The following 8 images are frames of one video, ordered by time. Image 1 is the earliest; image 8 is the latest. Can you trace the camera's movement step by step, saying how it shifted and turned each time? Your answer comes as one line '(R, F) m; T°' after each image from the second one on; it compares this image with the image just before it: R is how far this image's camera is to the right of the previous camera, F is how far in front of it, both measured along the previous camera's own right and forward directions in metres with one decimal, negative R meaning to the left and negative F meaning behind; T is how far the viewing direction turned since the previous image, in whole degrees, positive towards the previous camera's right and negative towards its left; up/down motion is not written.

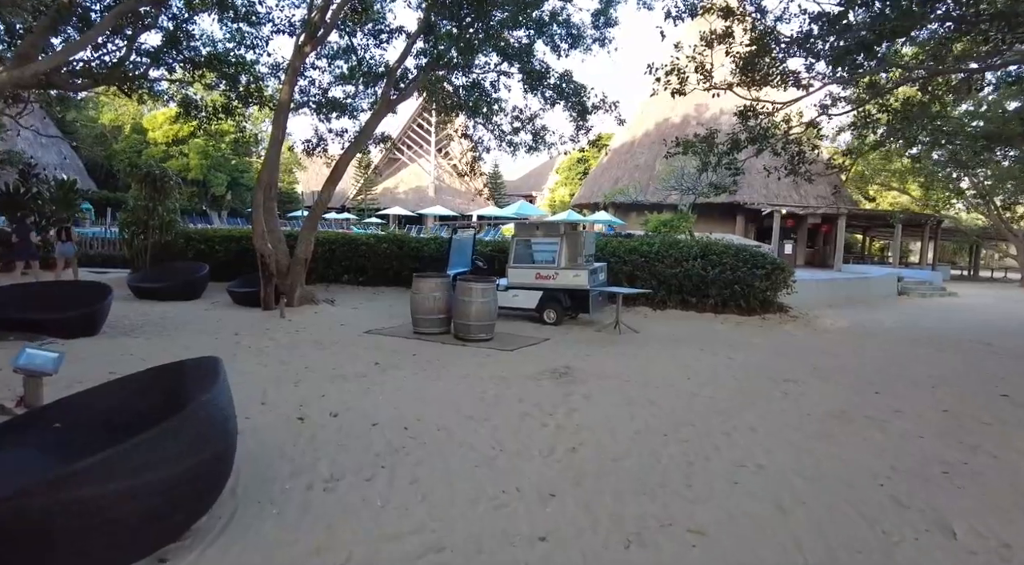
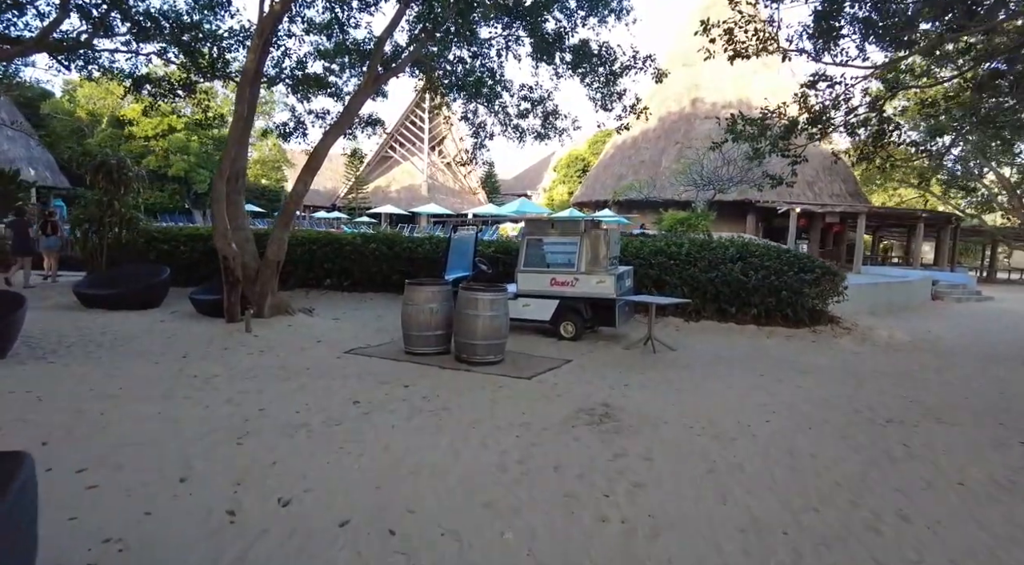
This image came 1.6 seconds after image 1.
(-0.2, +1.5) m; +1°
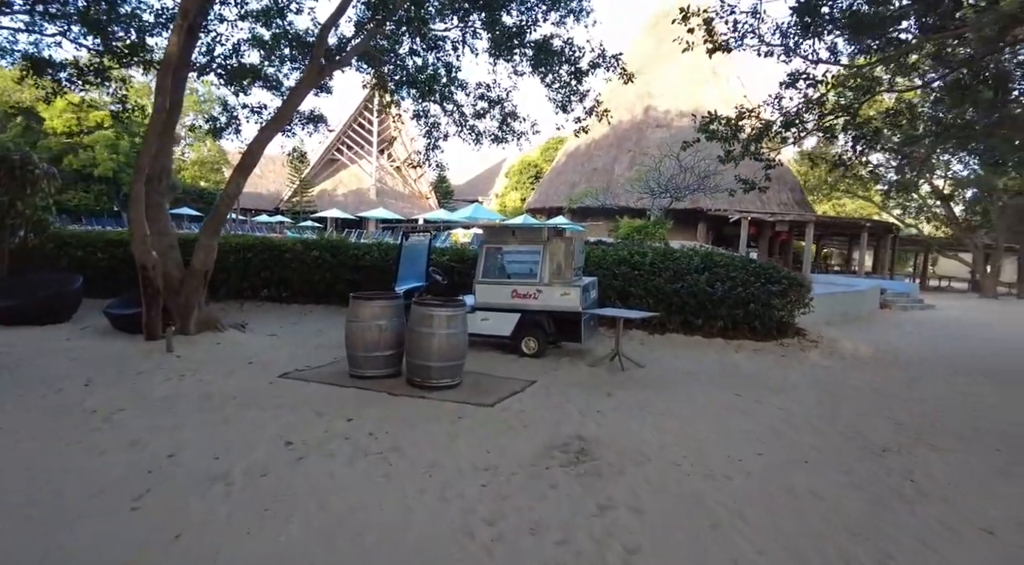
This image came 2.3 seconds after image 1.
(-0.1, +0.6) m; +5°
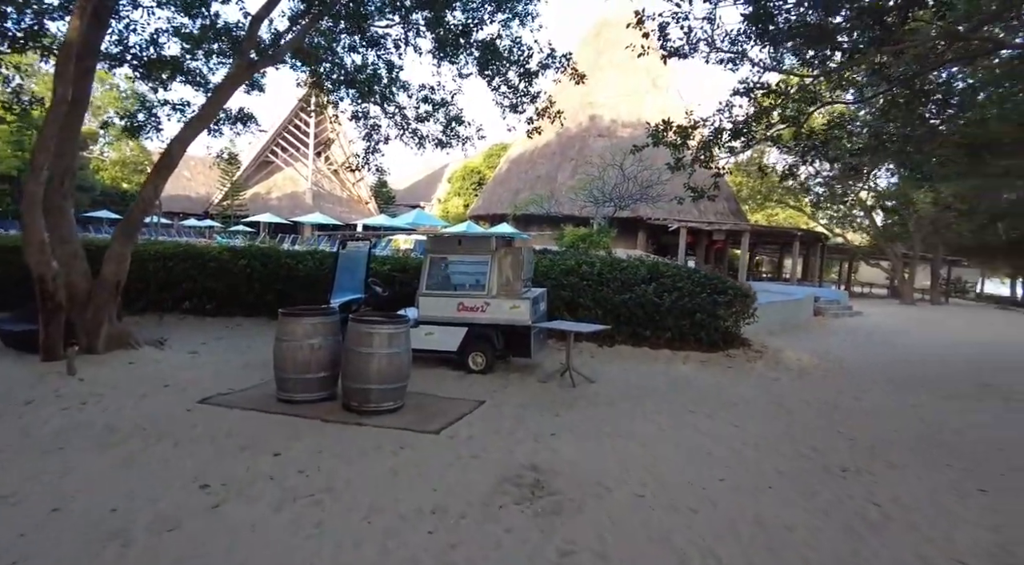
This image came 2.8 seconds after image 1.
(0.0, +0.3) m; +6°
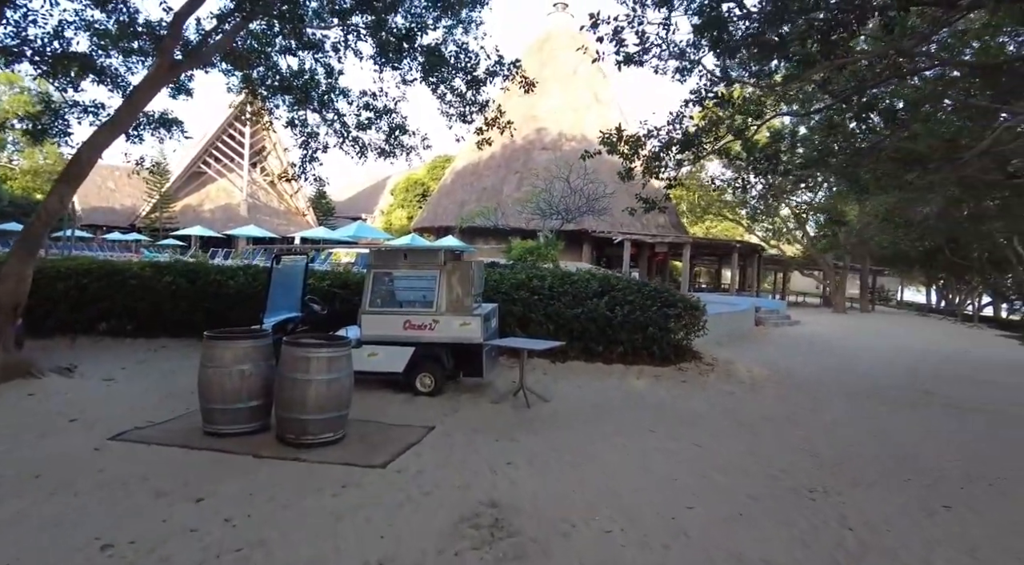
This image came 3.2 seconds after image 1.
(-0.1, +0.3) m; +5°
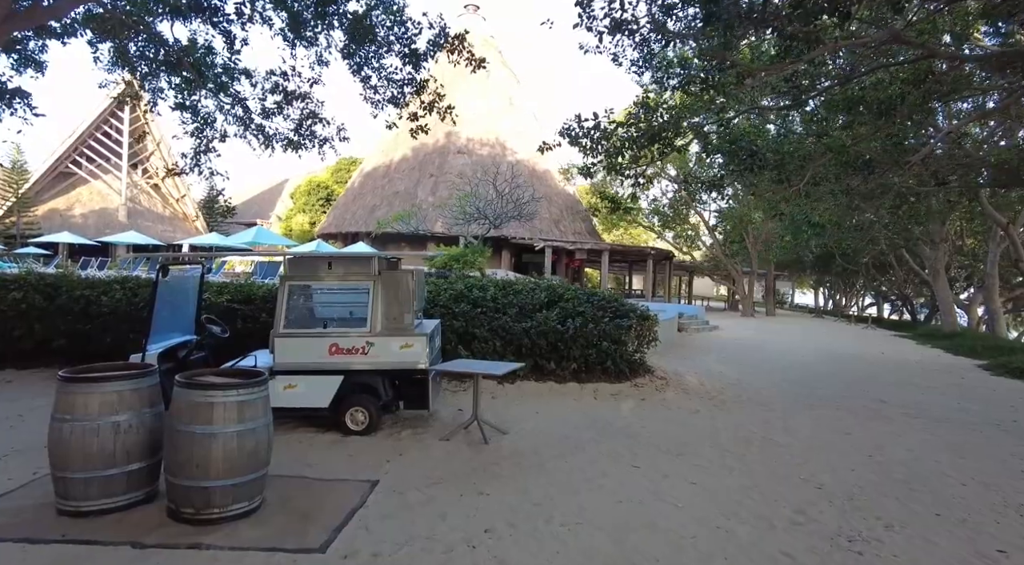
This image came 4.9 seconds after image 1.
(-0.4, +1.0) m; +9°
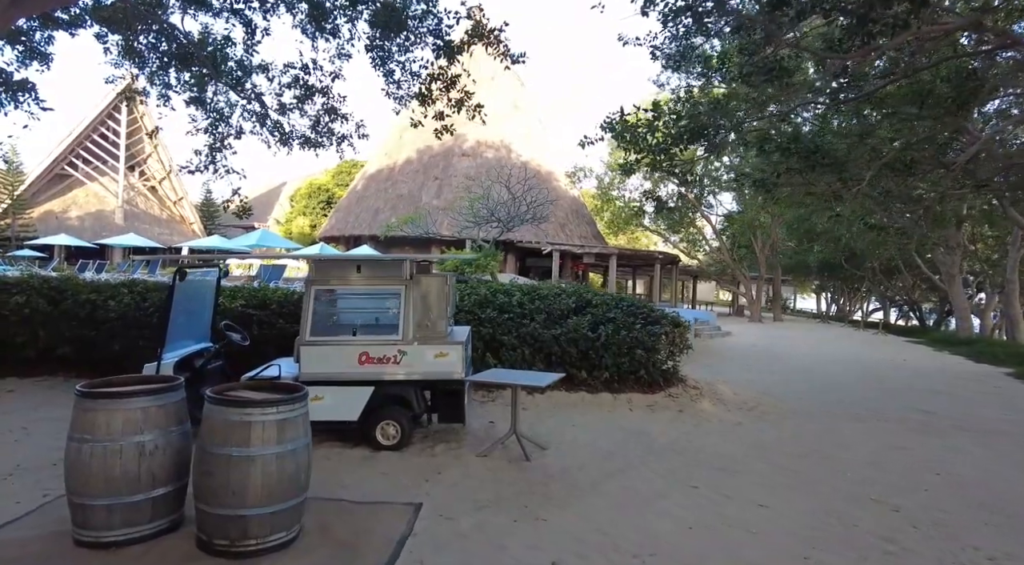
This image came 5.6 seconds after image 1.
(-0.4, +0.4) m; 0°
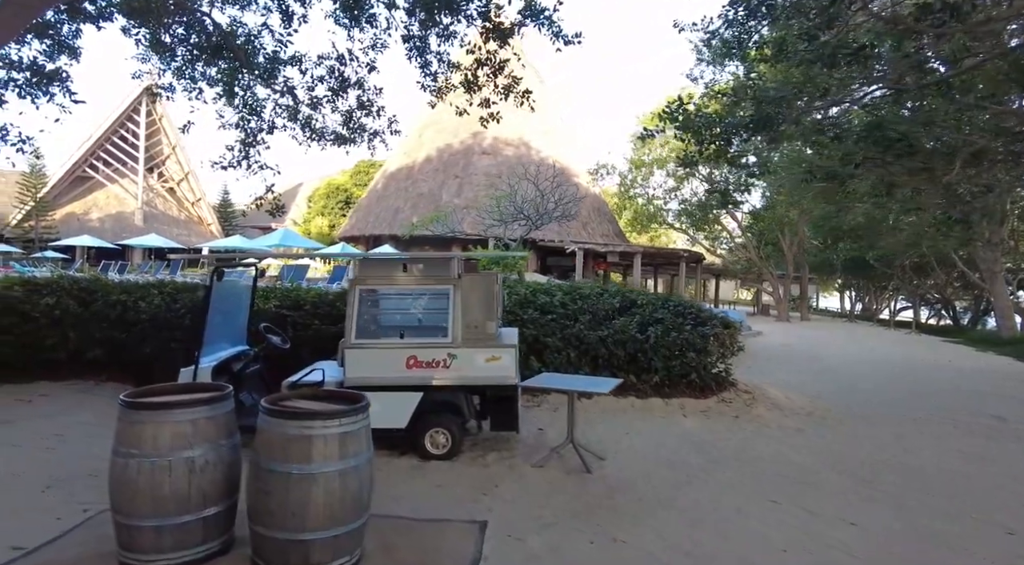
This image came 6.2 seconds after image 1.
(-0.3, +0.3) m; -1°
